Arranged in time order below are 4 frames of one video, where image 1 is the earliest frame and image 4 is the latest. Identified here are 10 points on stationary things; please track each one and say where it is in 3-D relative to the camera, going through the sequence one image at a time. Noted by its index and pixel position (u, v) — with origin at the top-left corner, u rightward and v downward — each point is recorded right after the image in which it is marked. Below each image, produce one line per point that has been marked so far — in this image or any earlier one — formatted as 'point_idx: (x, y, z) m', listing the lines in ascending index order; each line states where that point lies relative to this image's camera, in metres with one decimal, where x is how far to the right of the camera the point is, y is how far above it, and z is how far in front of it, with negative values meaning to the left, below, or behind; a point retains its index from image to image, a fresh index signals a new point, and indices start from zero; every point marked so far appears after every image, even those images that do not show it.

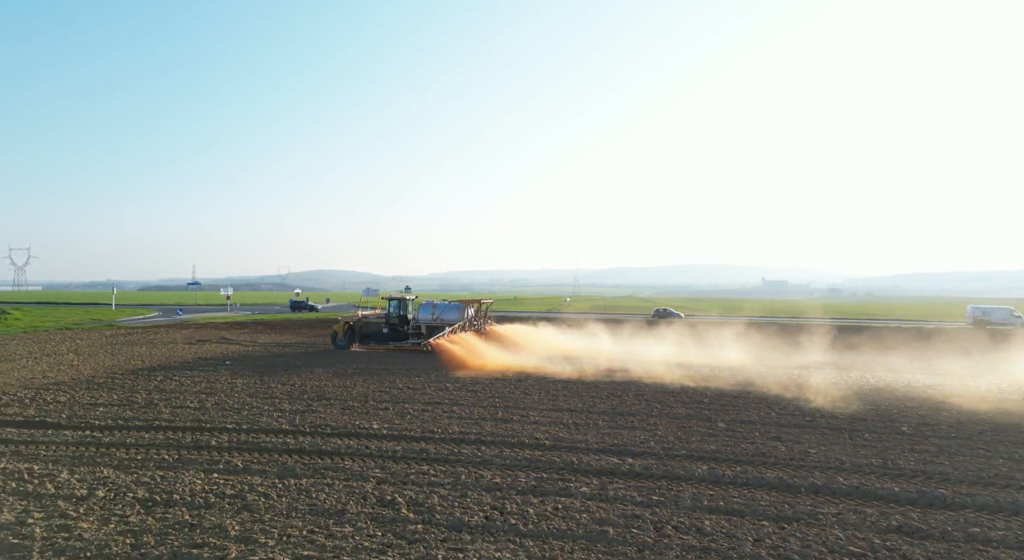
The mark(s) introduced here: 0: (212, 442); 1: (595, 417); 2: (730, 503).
0: (-4.8, -2.6, +10.3) m
1: (+1.8, -3.0, +14.0) m
2: (+2.5, -2.5, +7.2) m
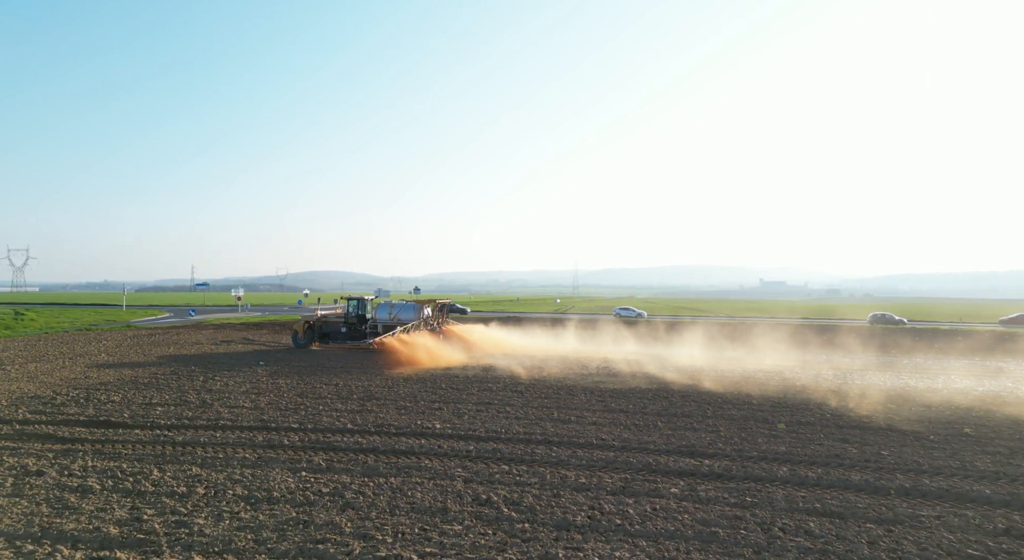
0: (-3.7, -2.6, +10.4) m
1: (+3.0, -3.0, +13.9) m
2: (+3.5, -2.5, +7.2) m
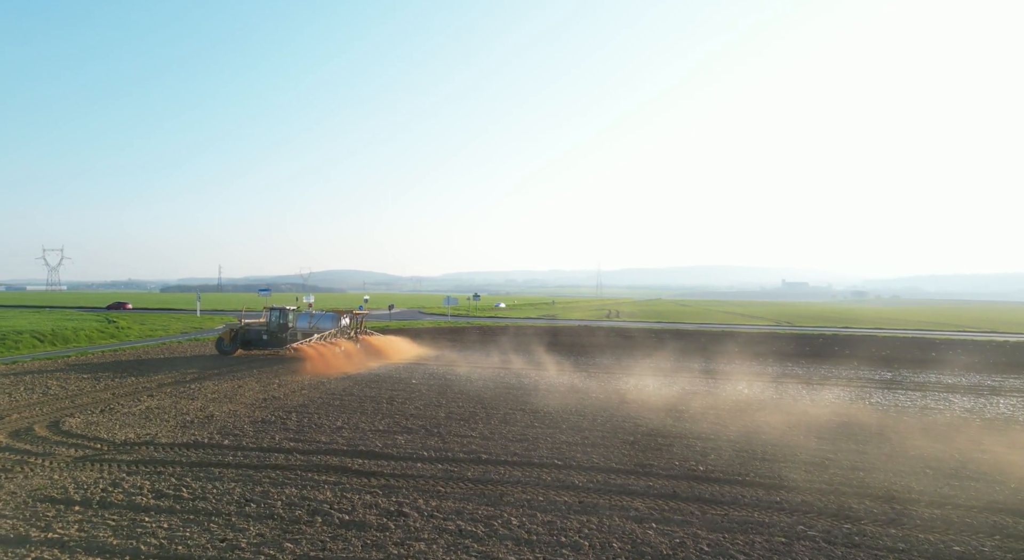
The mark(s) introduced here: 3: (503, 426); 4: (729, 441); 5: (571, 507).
0: (+1.0, -3.4, +10.6) m
1: (+8.2, -3.8, +13.2) m
2: (+7.8, -3.2, +6.4) m
3: (-0.3, -4.0, +17.5) m
4: (+5.5, -4.0, +15.8) m
5: (+0.8, -3.2, +9.0) m
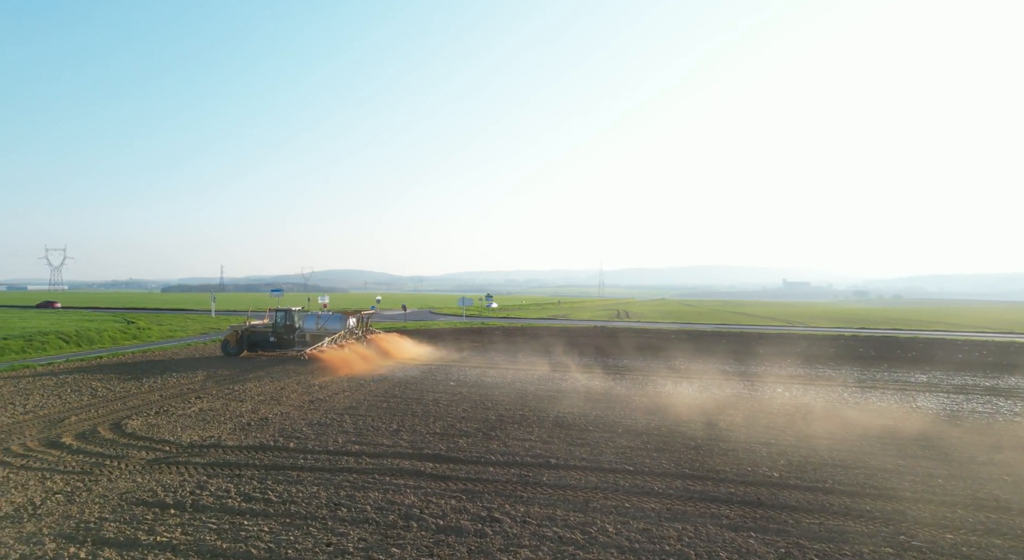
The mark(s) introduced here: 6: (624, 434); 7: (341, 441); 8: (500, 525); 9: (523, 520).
0: (+2.3, -3.4, +10.5) m
1: (+9.5, -3.8, +12.9) m
2: (+9.0, -3.2, +6.2) m
3: (+1.3, -4.1, +17.5) m
4: (+6.9, -4.0, +15.6) m
5: (+2.1, -3.3, +9.0) m
6: (+3.0, -4.1, +16.9) m
7: (-4.1, -3.9, +15.6) m
8: (-0.2, -3.2, +8.3) m
9: (+0.1, -3.2, +8.5) m
